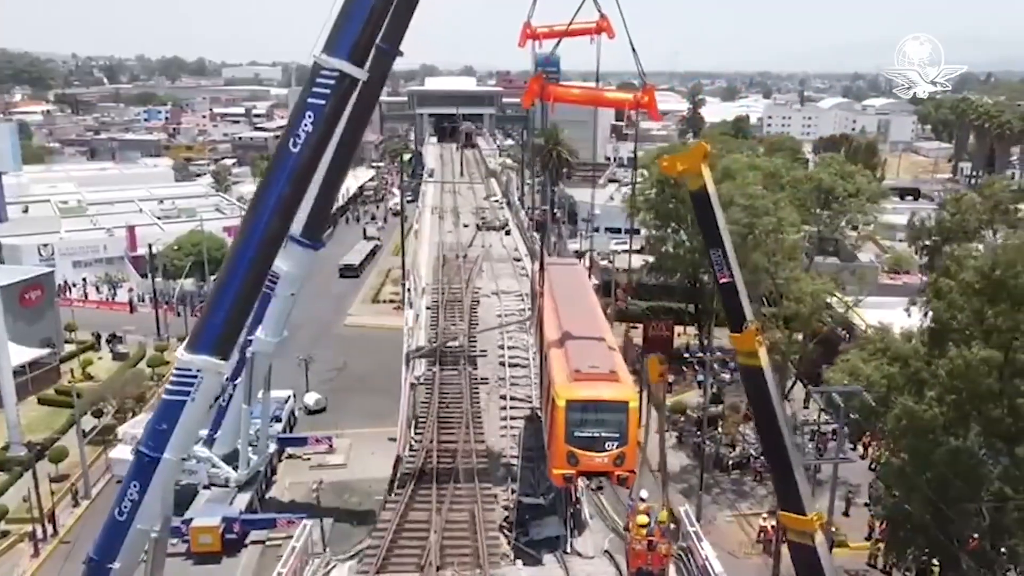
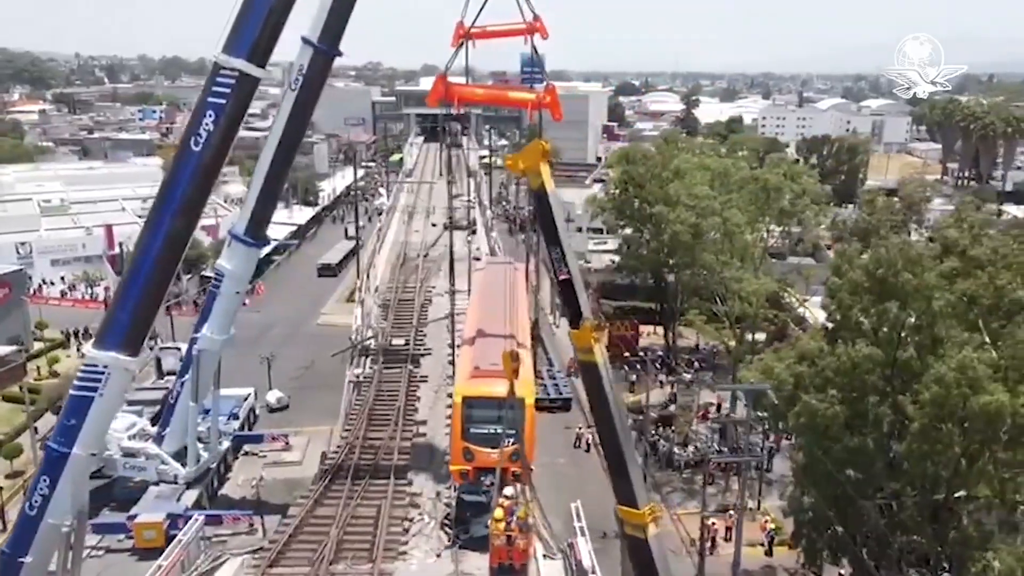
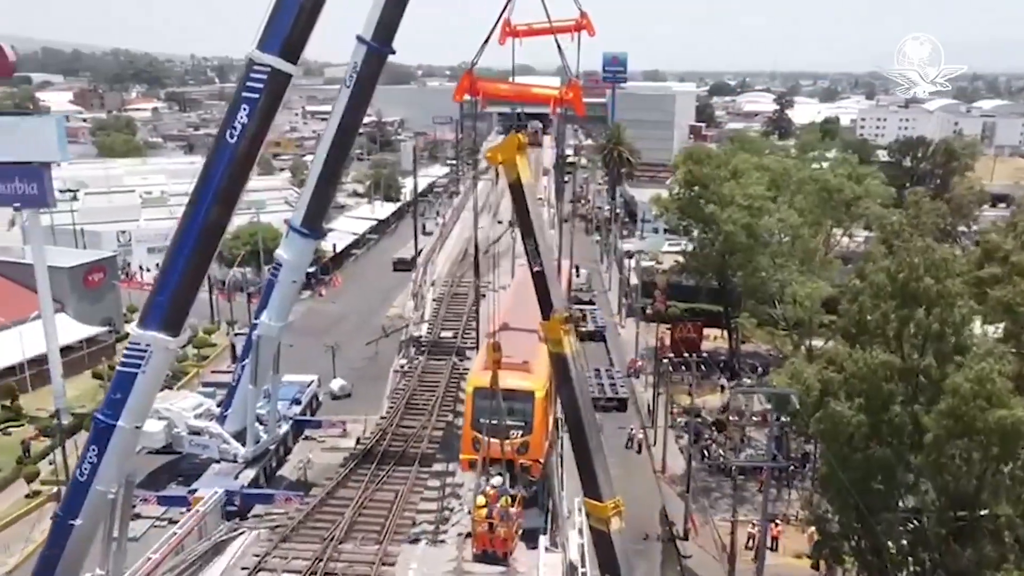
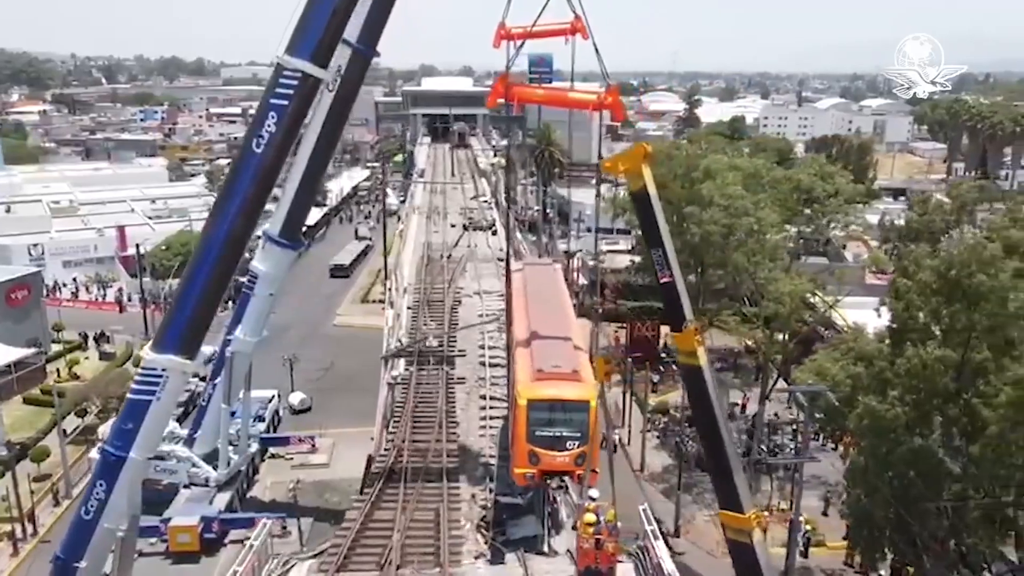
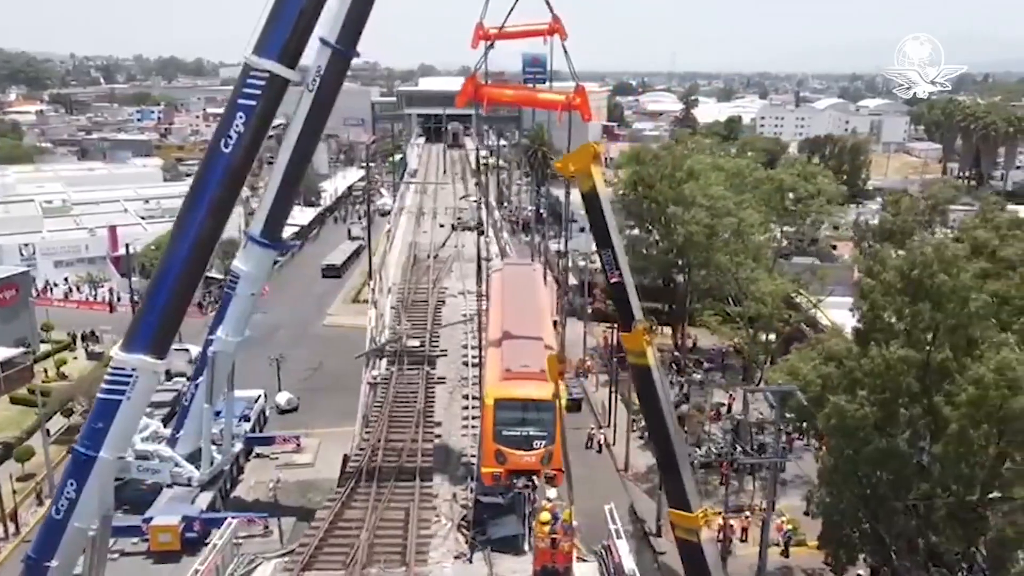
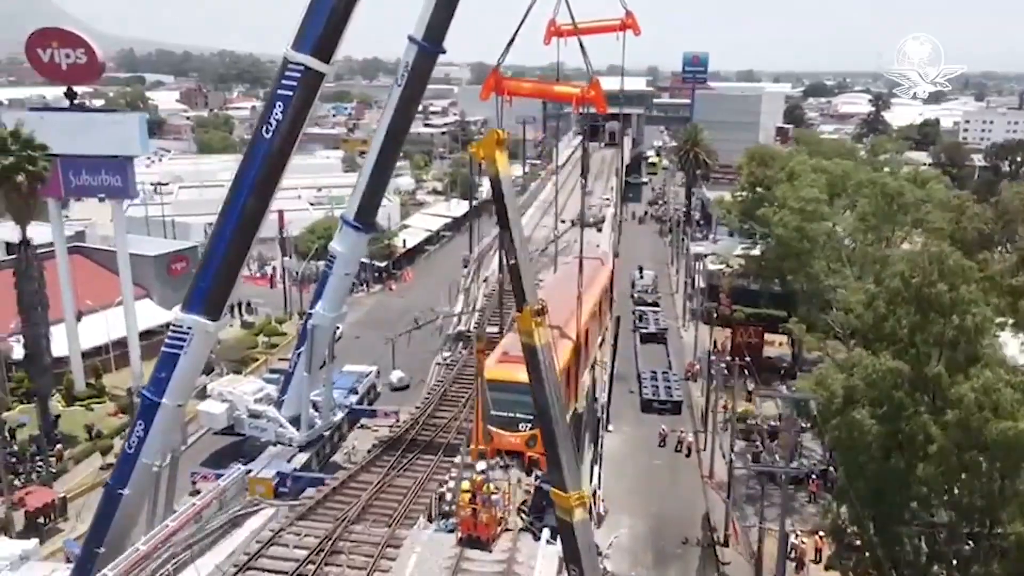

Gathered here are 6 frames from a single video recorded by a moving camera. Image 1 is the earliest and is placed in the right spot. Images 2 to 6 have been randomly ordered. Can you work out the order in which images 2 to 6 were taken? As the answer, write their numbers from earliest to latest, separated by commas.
4, 5, 2, 3, 6
